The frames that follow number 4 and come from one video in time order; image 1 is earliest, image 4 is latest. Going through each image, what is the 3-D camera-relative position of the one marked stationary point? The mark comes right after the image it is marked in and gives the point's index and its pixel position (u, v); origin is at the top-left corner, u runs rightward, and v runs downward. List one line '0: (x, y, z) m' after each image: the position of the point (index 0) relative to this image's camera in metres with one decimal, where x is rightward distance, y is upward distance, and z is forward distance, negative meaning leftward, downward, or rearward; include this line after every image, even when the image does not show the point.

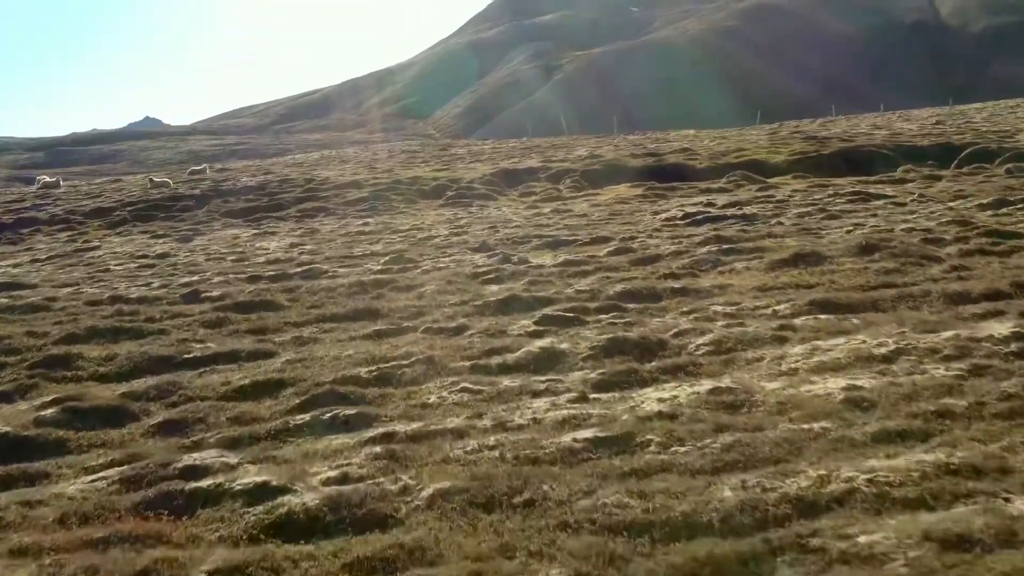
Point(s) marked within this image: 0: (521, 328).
0: (+0.2, -0.7, +19.1) m
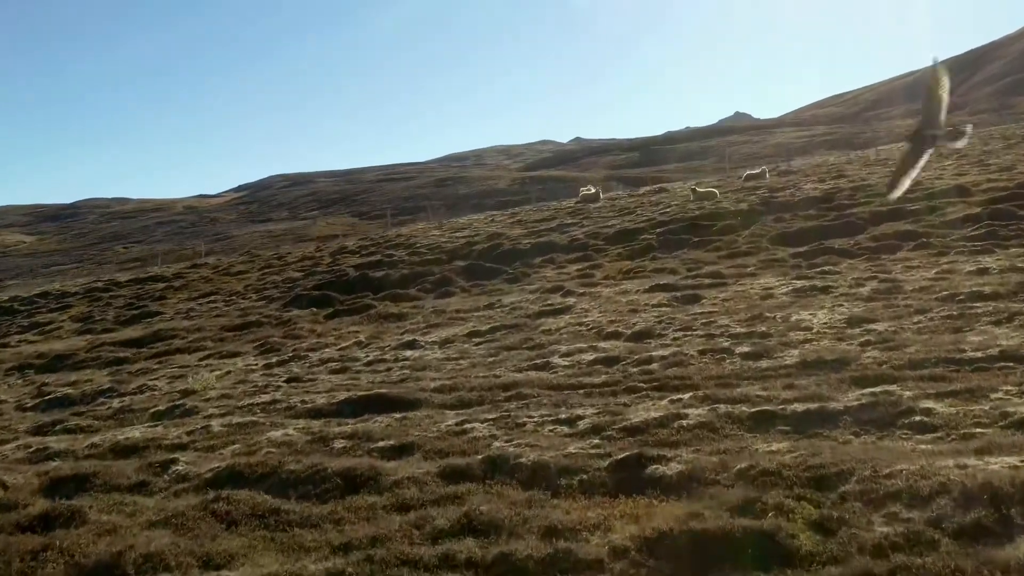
0: (+4.3, -2.7, +3.0) m
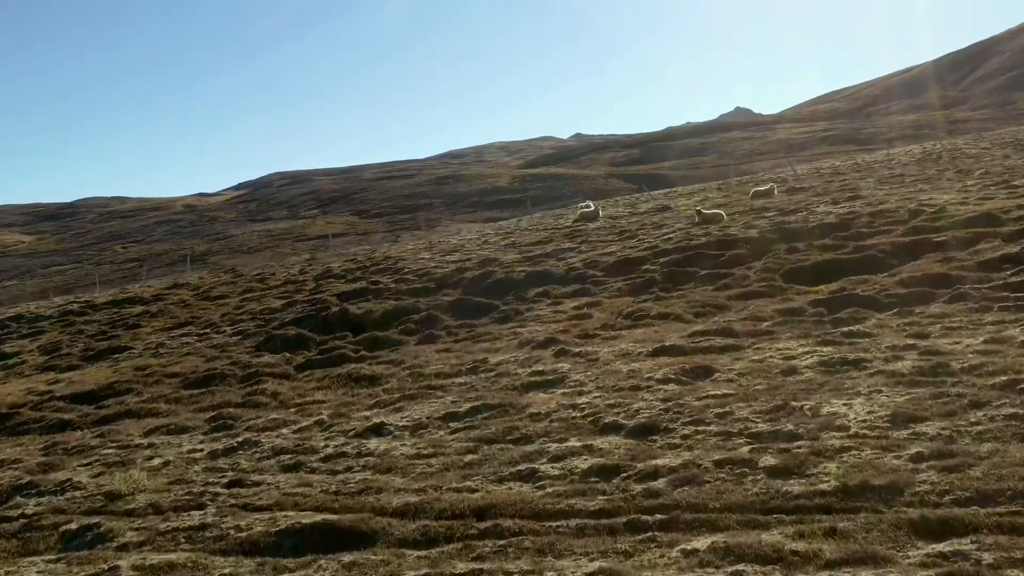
0: (+3.9, -4.2, -0.3) m
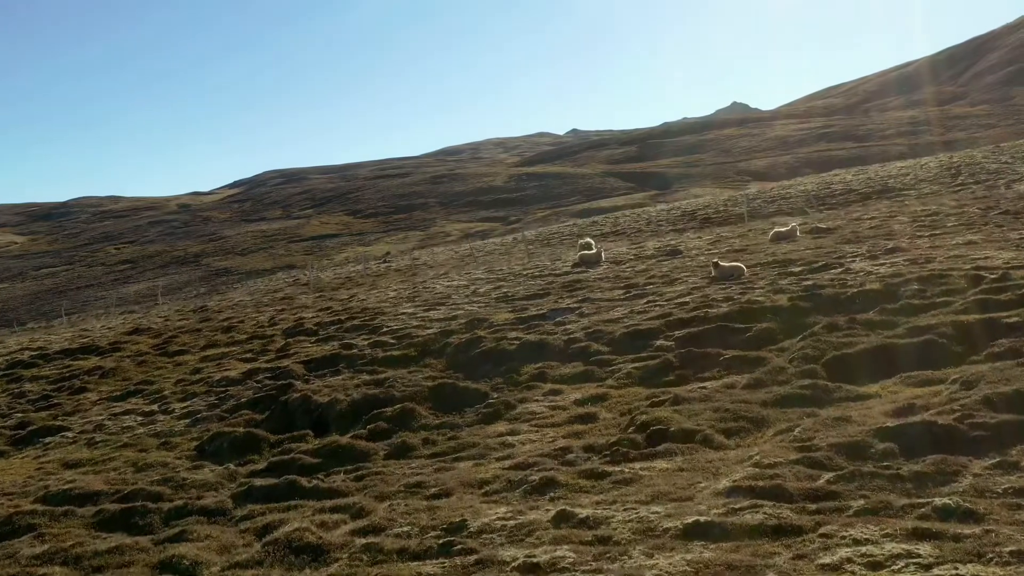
0: (+3.8, -6.9, -6.6) m
